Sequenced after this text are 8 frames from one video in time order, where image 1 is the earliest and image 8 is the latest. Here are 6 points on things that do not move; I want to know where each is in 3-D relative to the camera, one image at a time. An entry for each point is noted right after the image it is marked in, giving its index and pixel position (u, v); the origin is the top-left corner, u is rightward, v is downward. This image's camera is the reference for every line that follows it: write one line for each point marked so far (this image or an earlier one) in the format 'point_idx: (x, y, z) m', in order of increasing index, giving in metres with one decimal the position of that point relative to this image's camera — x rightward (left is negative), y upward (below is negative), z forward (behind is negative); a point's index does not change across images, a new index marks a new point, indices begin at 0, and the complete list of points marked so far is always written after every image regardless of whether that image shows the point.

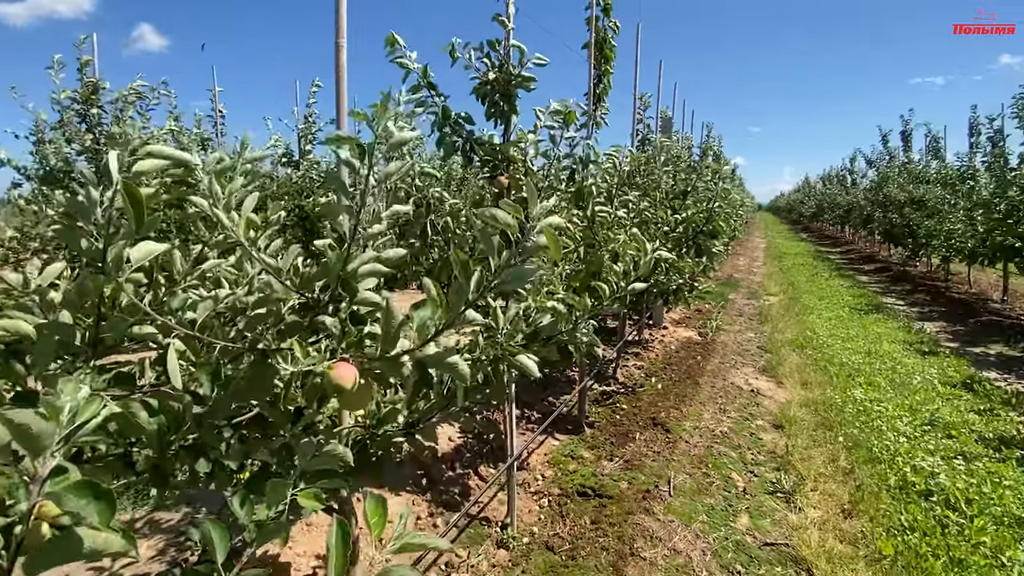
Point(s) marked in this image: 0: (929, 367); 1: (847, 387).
0: (+5.5, -1.0, +6.5) m
1: (+3.9, -1.2, +5.8) m
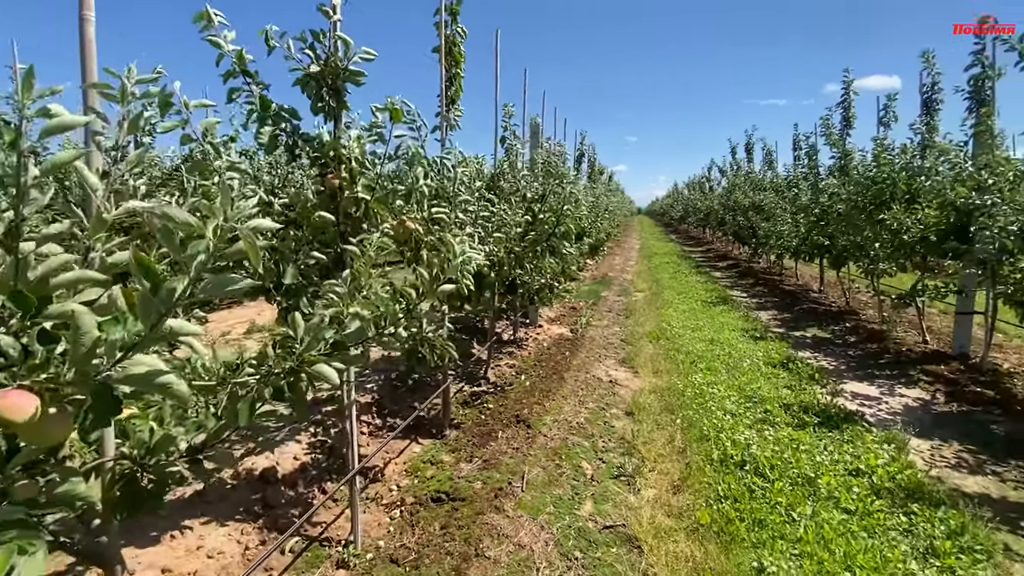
0: (+3.7, -0.9, +7.4) m
1: (+2.3, -1.1, +6.4) m
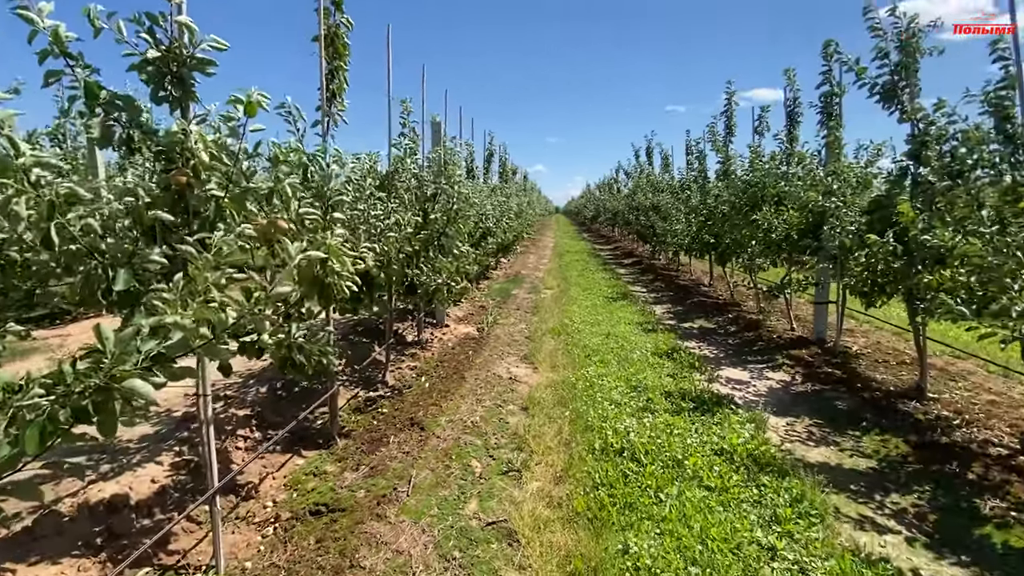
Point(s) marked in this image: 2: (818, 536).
0: (+2.2, -0.9, +7.9) m
1: (+1.0, -1.1, +6.6) m
2: (+2.1, -1.7, +3.3) m
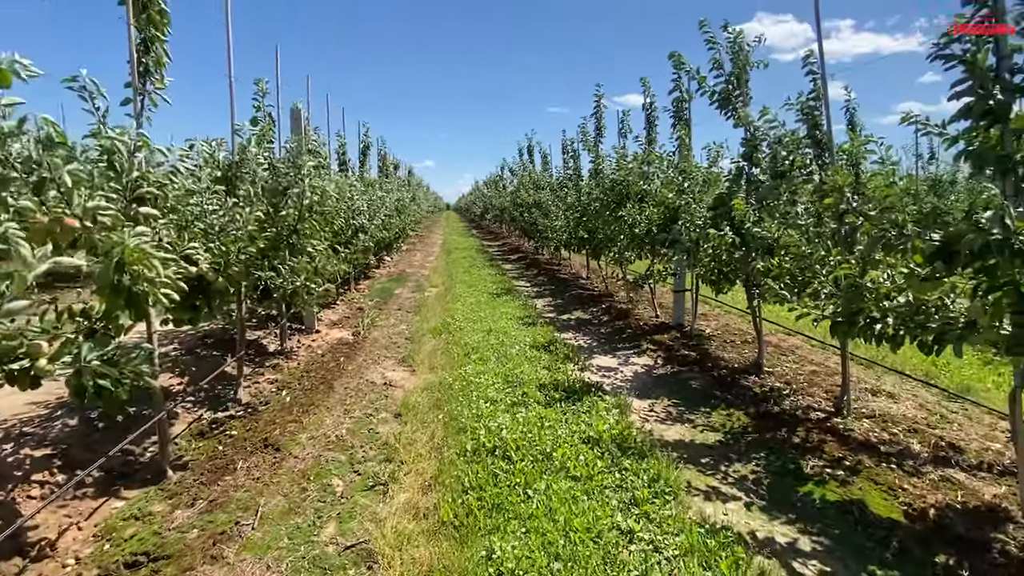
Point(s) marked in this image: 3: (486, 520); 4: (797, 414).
0: (+0.2, -0.8, +8.0) m
1: (-0.7, -1.0, +6.5) m
2: (+1.1, -1.6, +3.5) m
3: (-0.2, -1.6, +3.4) m
4: (+3.1, -1.4, +5.3) m
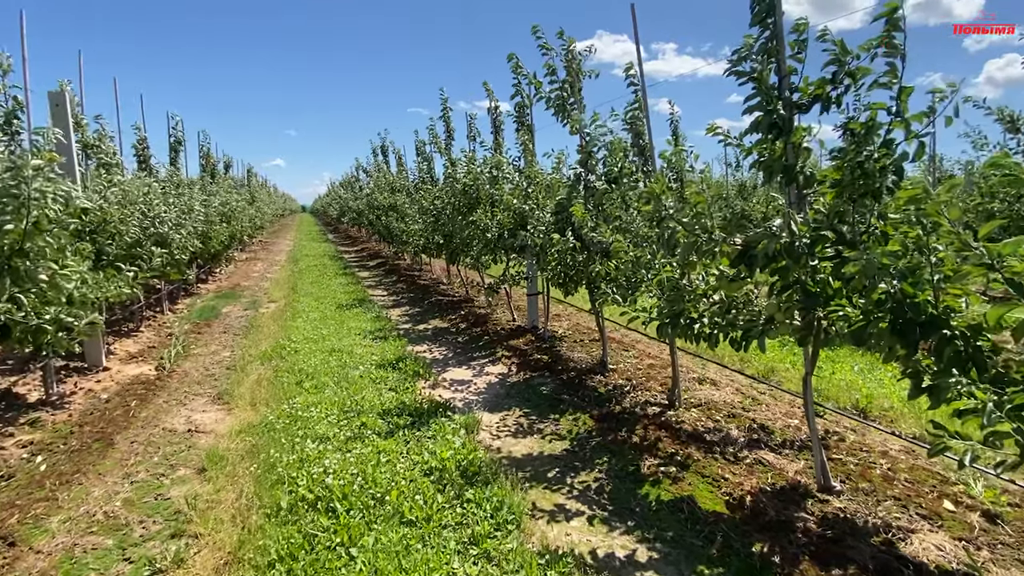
0: (-2.1, -1.0, +7.3) m
1: (-2.5, -1.3, +5.7) m
2: (0.0, -1.7, +3.2) m
3: (-1.2, -1.8, +2.8) m
4: (+1.4, -1.4, +5.5) m
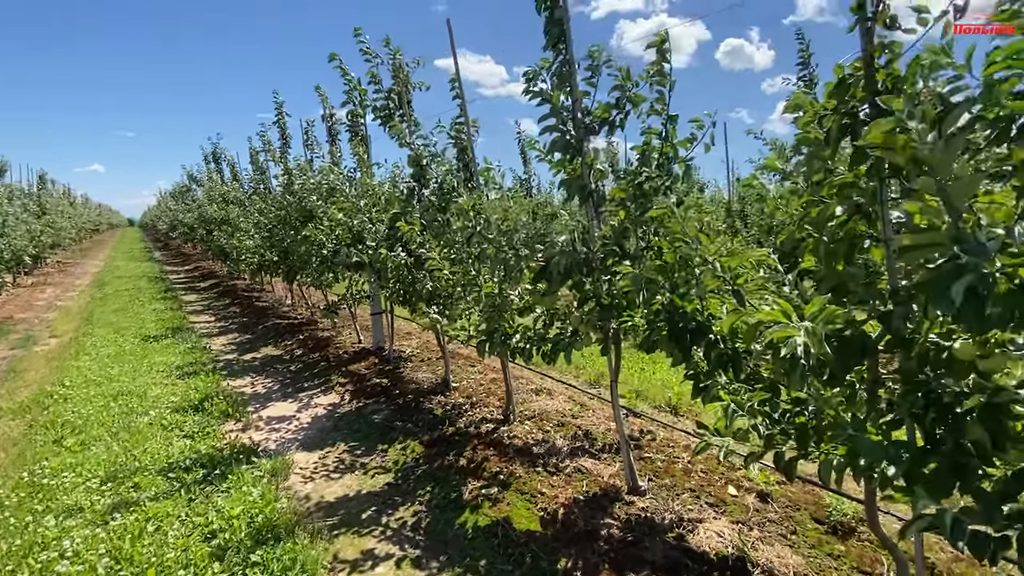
0: (-4.3, -1.4, +6.3) m
1: (-4.3, -1.6, +4.5) m
2: (-1.2, -1.9, +2.8) m
3: (-2.3, -1.9, +2.0) m
4: (-0.5, -1.6, +5.4) m
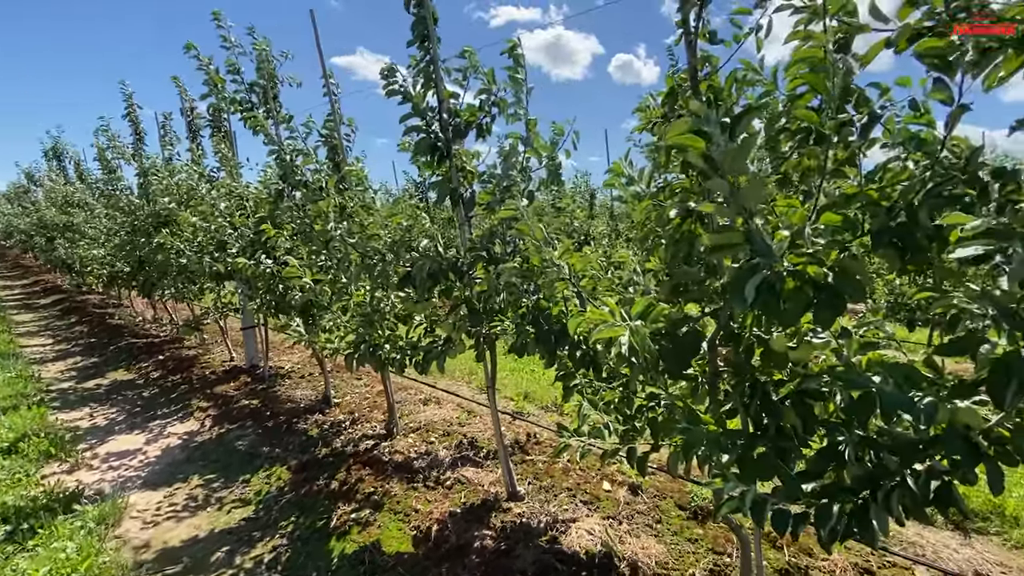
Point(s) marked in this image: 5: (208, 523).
0: (-5.7, -1.6, +5.2) m
1: (-5.3, -1.8, +3.5) m
2: (-2.0, -2.0, +2.4) m
3: (-2.9, -2.1, +1.4) m
4: (-1.7, -1.7, +5.0) m
5: (-2.5, -1.9, +4.0) m
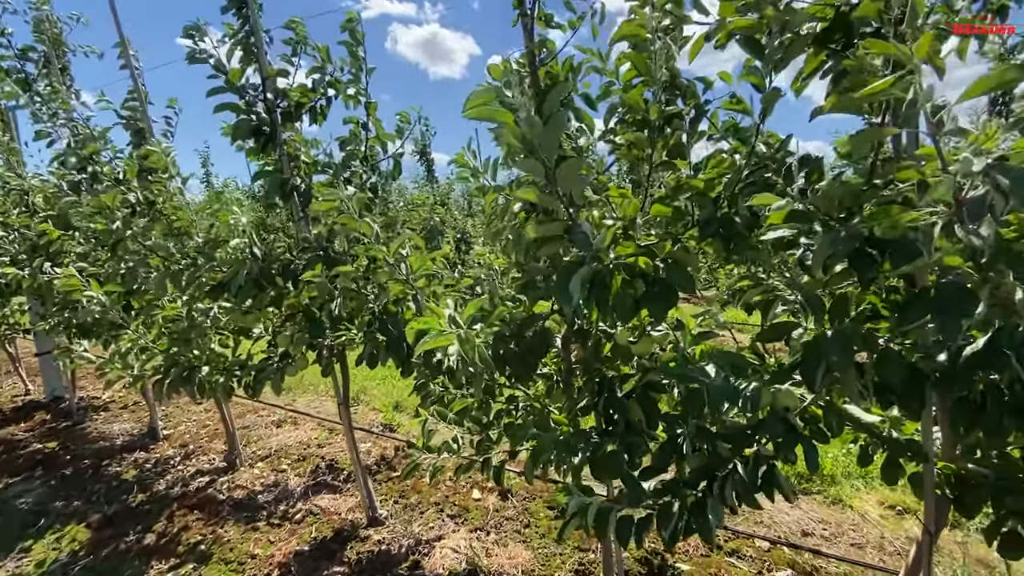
0: (-6.8, -1.8, +3.5) m
1: (-6.1, -2.0, +1.9) m
2: (-2.6, -2.1, +1.6) m
3: (-3.2, -2.2, +0.4) m
4: (-2.9, -1.8, +4.2) m
5: (-3.4, -2.0, +3.1) m
